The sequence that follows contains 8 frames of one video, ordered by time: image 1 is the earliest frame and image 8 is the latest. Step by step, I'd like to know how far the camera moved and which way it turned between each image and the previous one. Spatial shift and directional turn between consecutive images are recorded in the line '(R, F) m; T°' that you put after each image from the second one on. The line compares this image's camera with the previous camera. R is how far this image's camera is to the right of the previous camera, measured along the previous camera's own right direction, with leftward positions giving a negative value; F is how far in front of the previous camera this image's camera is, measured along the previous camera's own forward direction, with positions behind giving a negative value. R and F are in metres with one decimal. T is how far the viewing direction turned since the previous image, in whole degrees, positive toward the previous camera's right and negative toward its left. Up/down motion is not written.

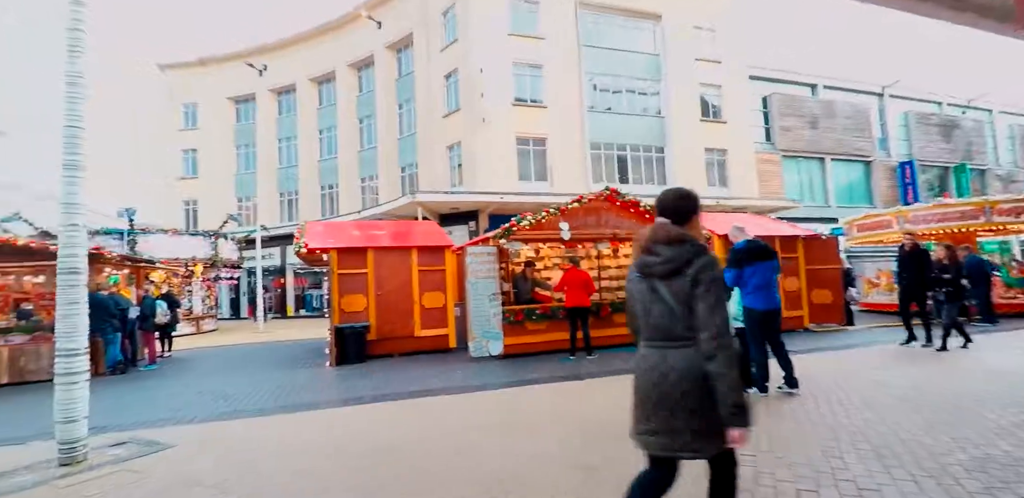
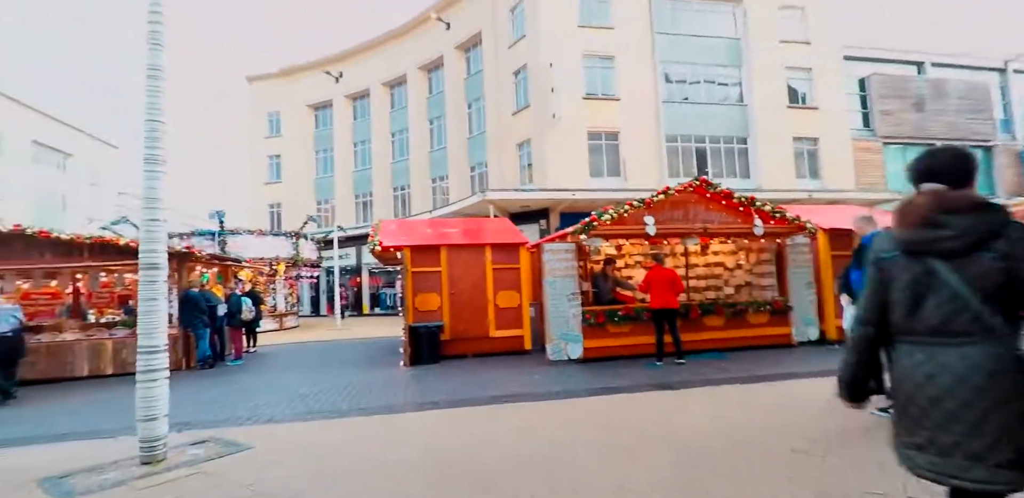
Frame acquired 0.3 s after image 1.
(-0.3, +0.6) m; -8°
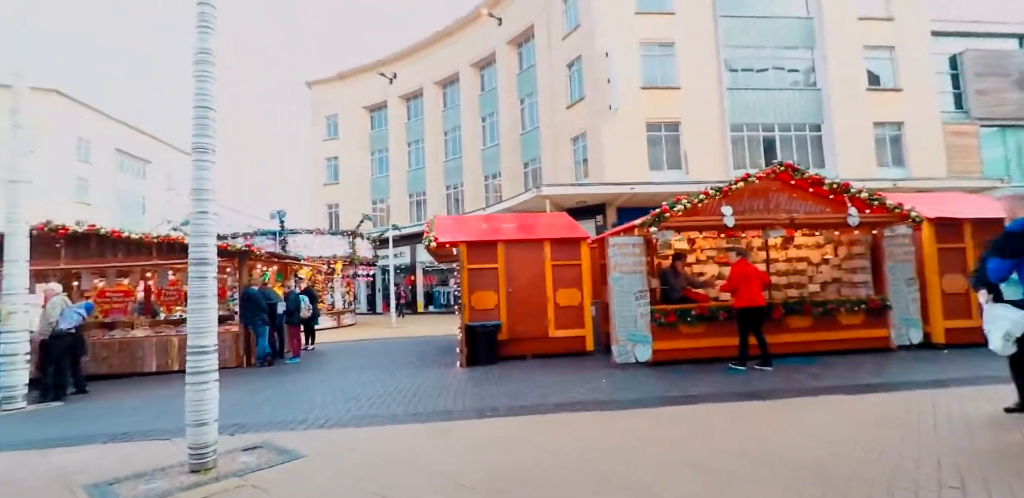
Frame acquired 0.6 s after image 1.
(-0.2, +0.6) m; -6°
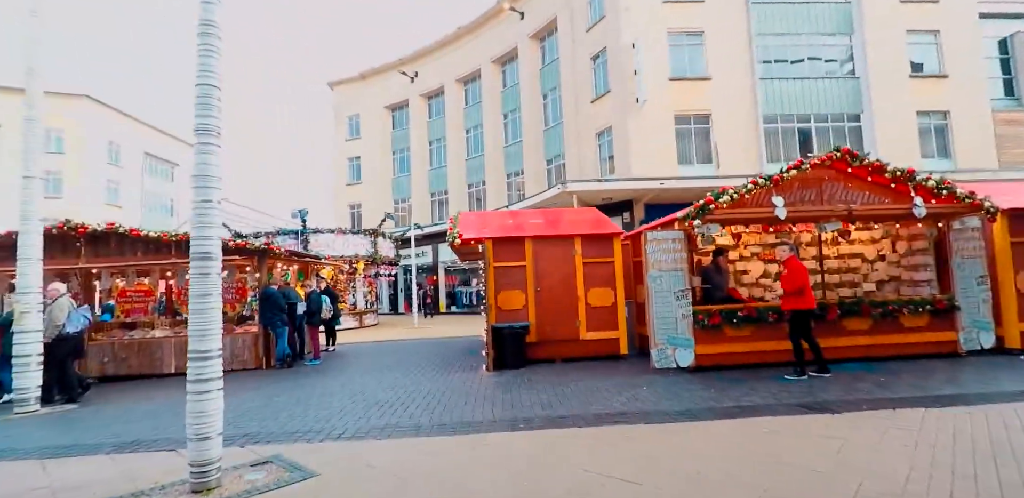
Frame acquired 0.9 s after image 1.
(-0.1, +0.6) m; -2°
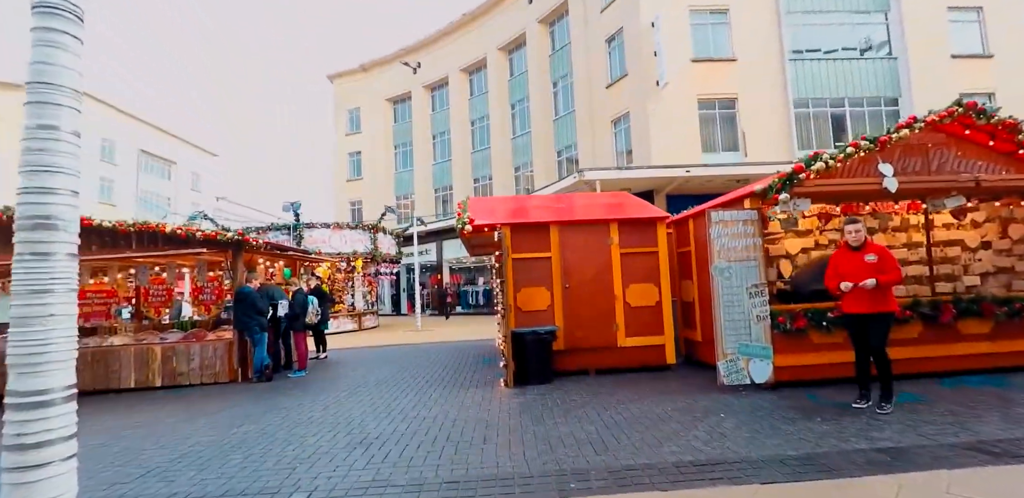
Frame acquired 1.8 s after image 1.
(-0.3, +1.7) m; 0°
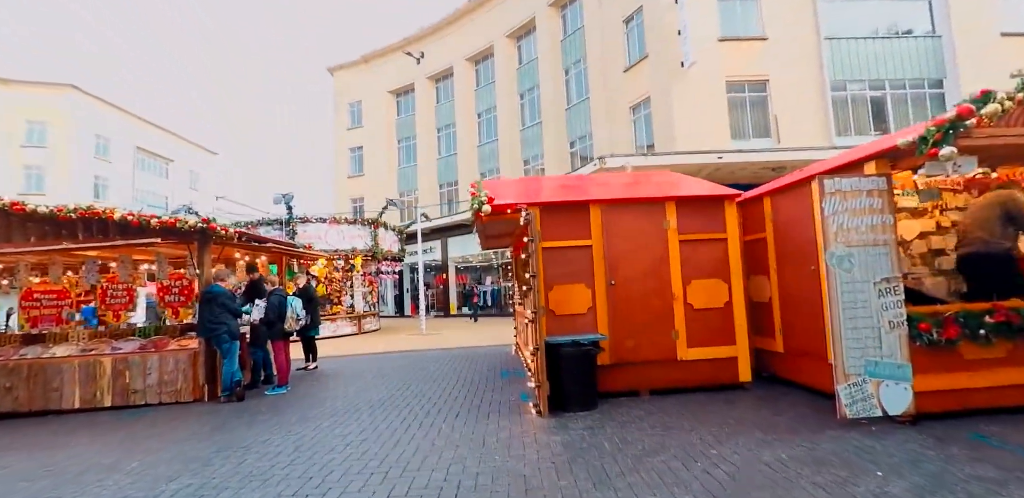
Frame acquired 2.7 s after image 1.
(-0.3, +1.7) m; 0°
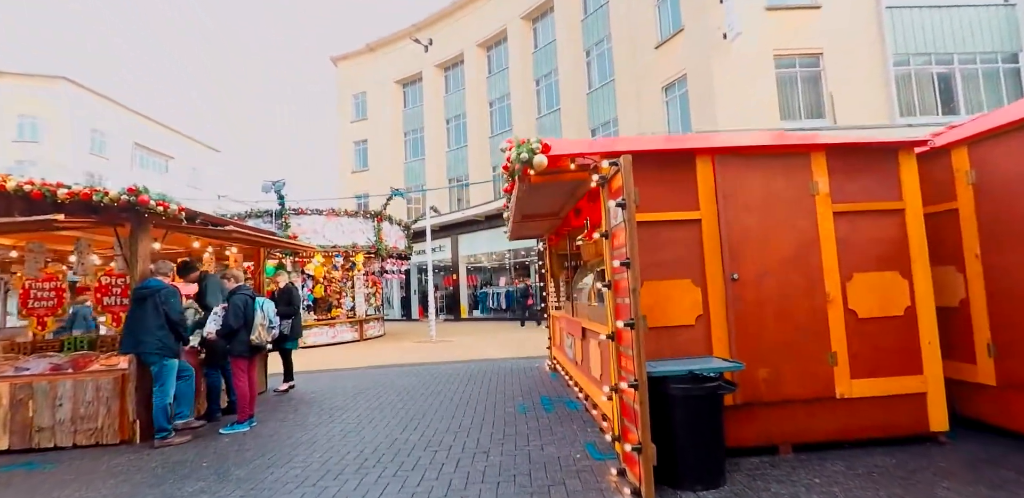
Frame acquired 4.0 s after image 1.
(-0.5, +2.1) m; -1°
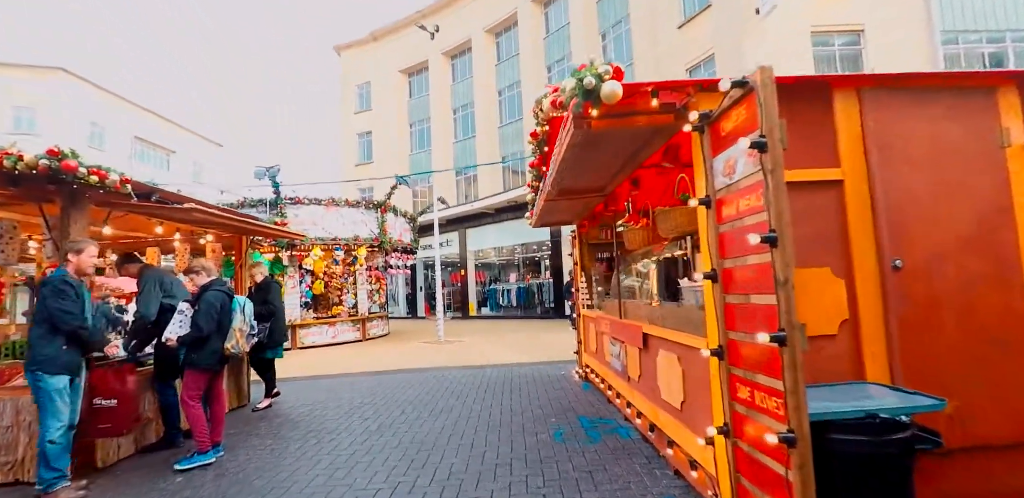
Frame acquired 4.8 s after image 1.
(-0.3, +1.2) m; -1°
